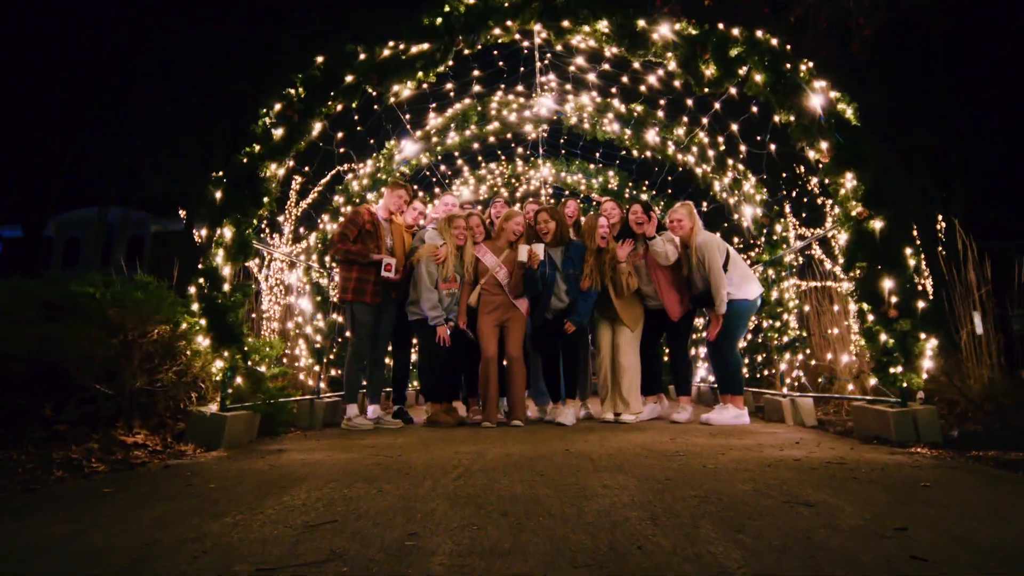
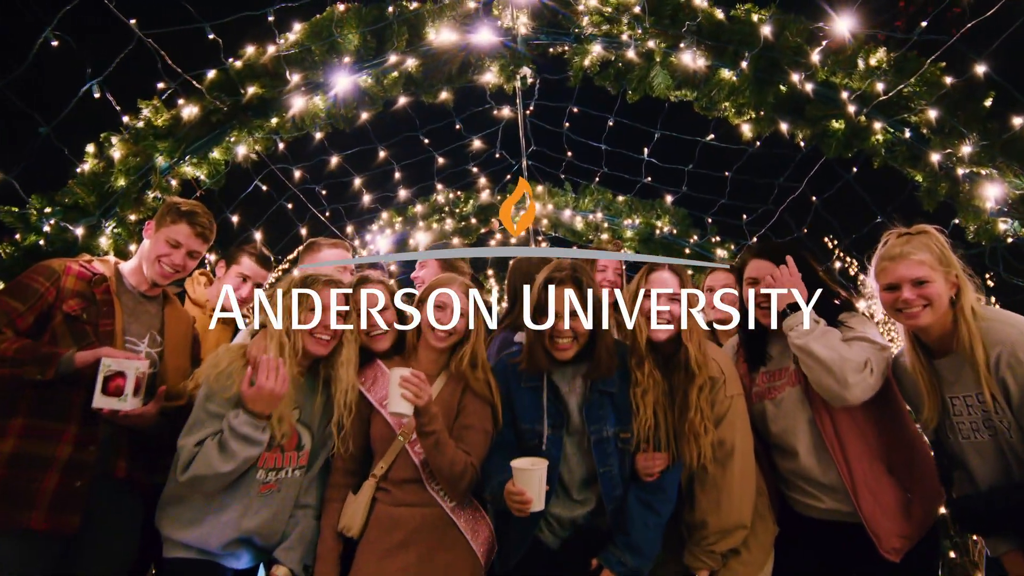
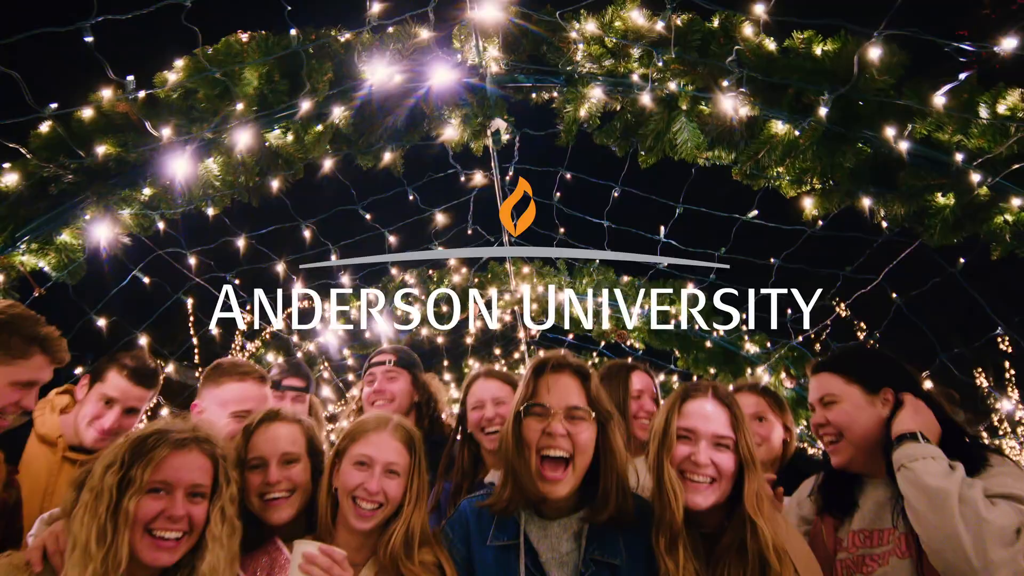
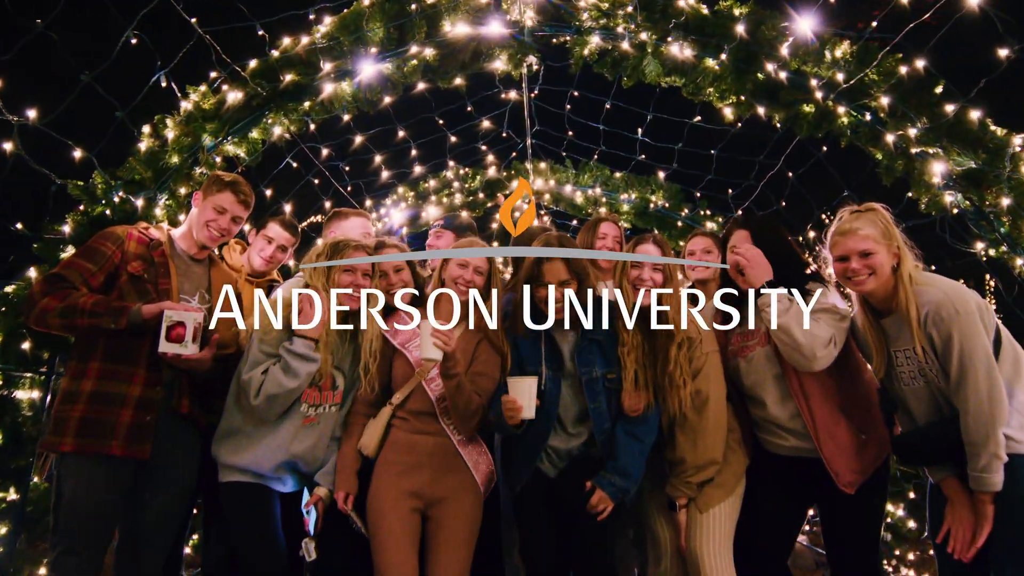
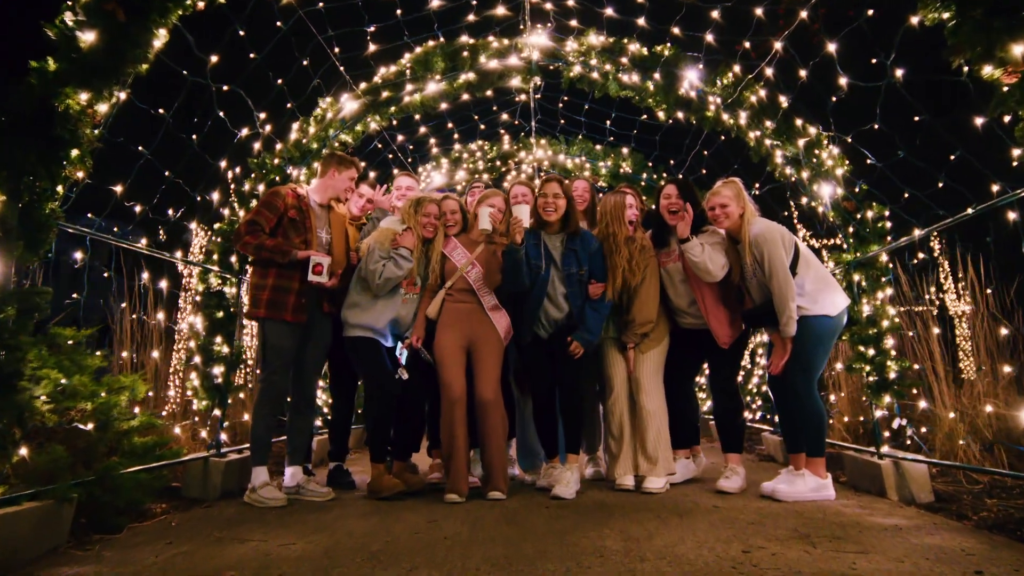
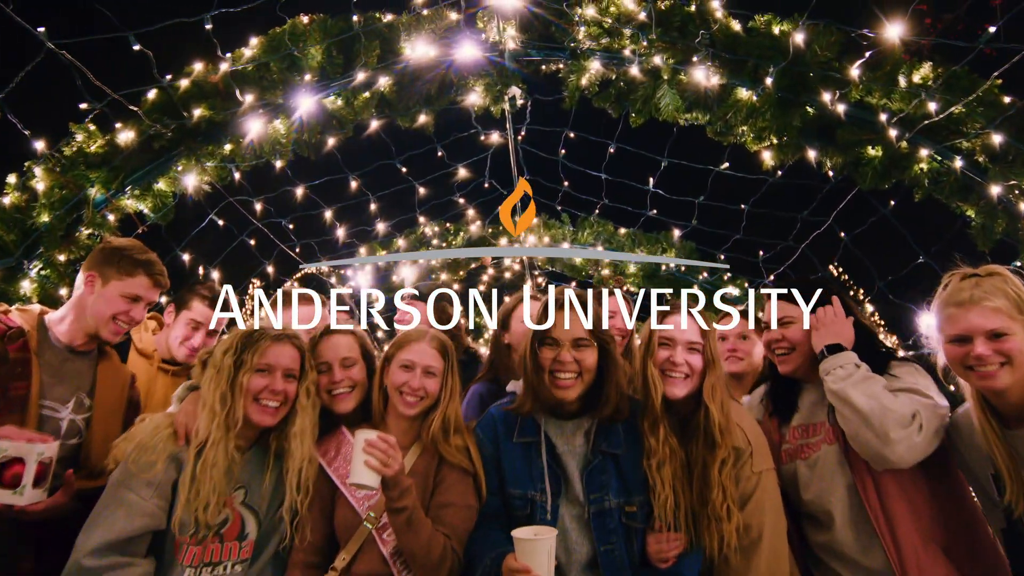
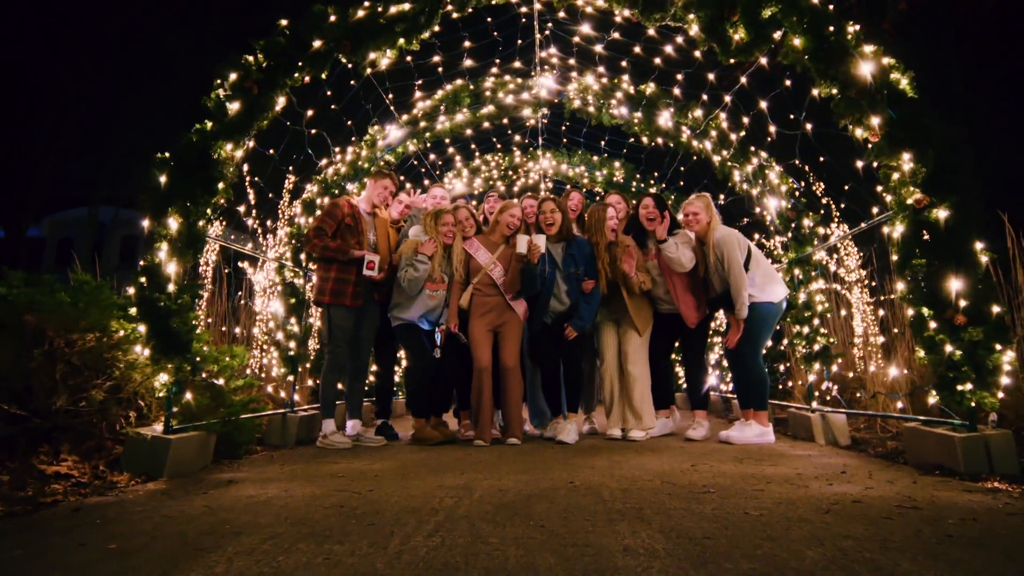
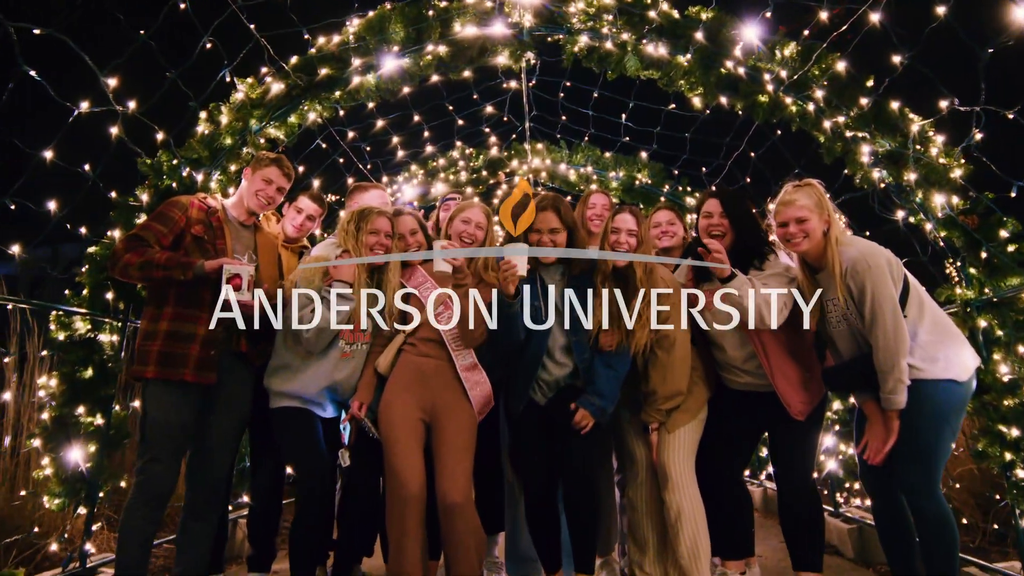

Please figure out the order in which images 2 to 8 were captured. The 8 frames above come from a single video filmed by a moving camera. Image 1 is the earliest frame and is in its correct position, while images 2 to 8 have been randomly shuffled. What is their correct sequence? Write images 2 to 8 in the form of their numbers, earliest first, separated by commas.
7, 5, 8, 4, 2, 6, 3
